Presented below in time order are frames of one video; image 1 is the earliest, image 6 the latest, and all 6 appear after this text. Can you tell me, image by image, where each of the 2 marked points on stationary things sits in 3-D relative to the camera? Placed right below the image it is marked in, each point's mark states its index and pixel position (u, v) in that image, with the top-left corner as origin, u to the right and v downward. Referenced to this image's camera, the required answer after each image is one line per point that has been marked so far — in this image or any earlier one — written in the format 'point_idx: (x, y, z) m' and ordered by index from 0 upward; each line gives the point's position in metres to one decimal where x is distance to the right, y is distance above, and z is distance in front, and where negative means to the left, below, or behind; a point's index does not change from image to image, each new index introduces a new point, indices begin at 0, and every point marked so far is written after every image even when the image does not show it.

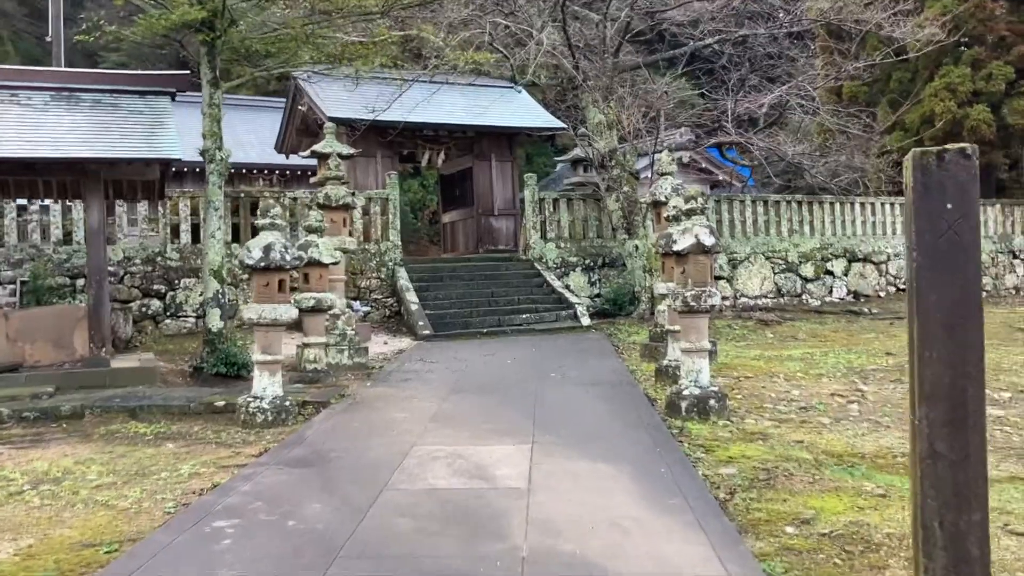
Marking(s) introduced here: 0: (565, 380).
0: (+0.4, -0.7, +7.1) m
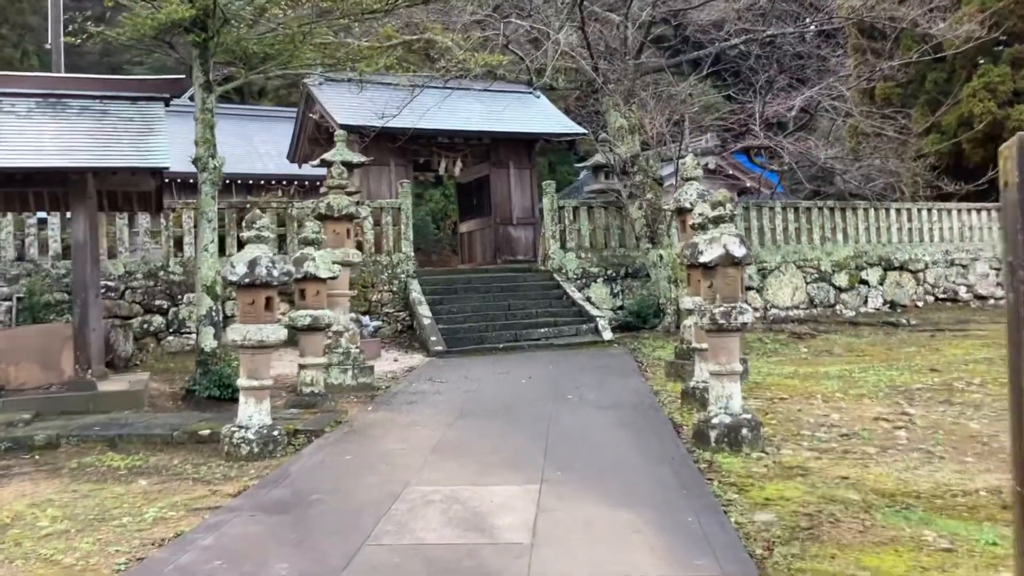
0: (+0.5, -0.8, +6.5) m
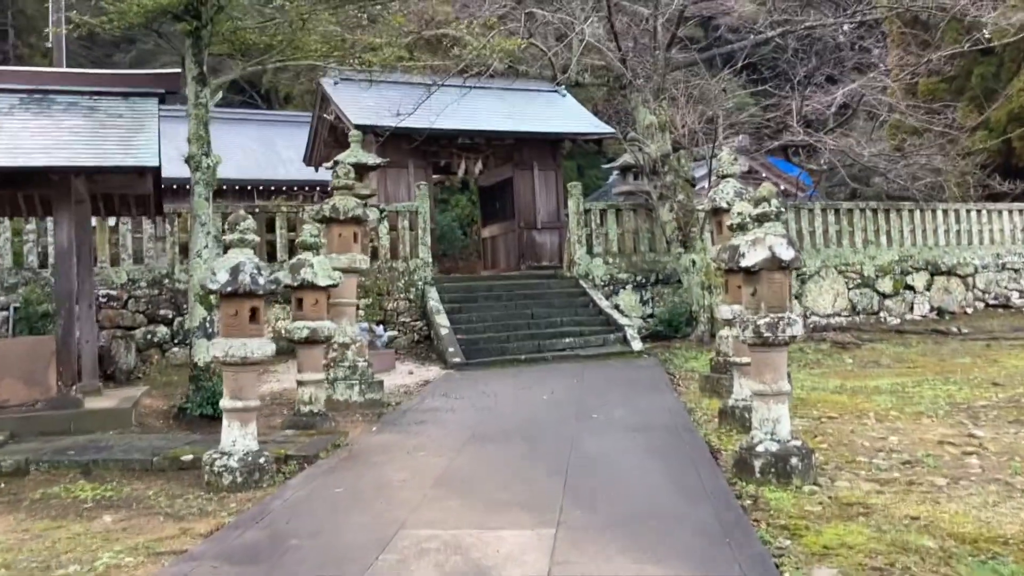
0: (+0.6, -0.9, +5.9) m
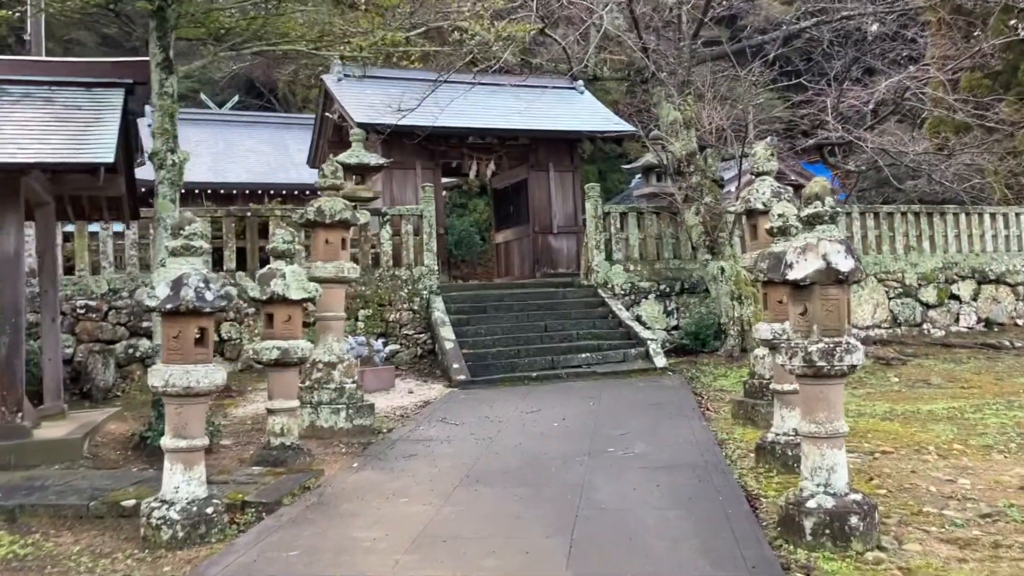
0: (+0.6, -0.9, +5.1) m
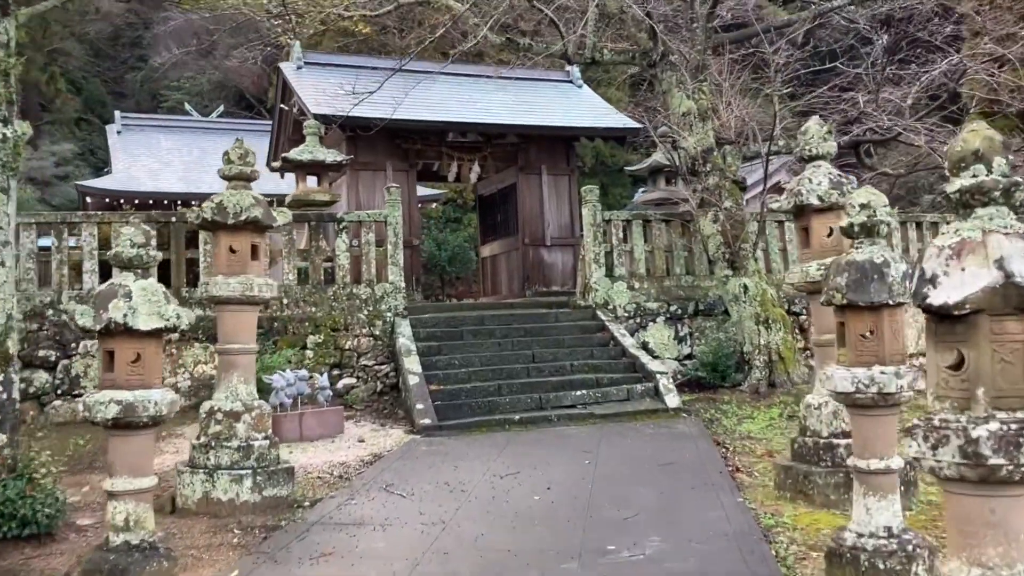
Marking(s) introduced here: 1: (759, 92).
0: (+0.5, -1.0, +3.4) m
1: (+2.4, +1.9, +9.2) m
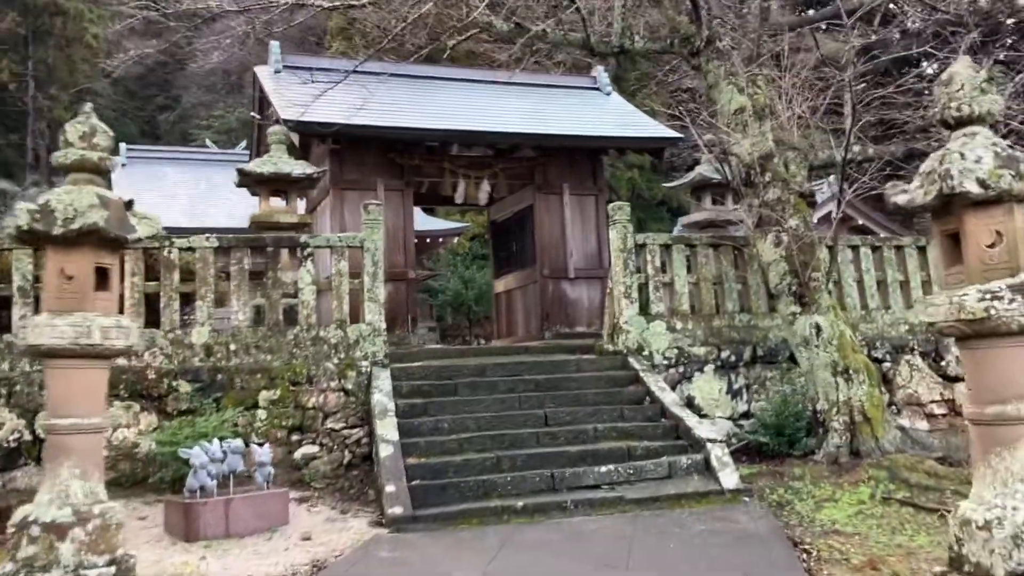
0: (+0.3, -1.1, +1.7) m
1: (+2.5, +1.6, +7.4) m
